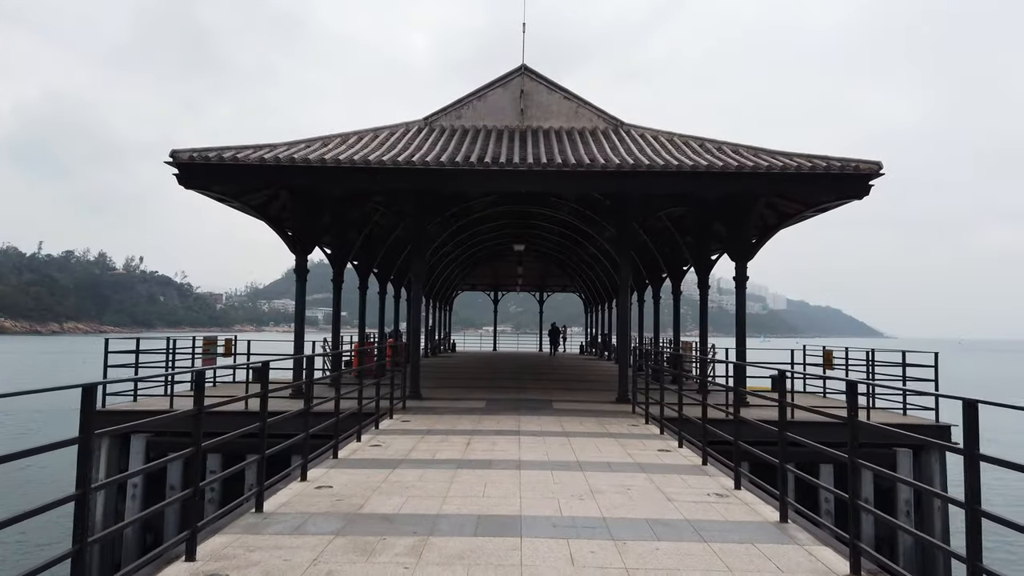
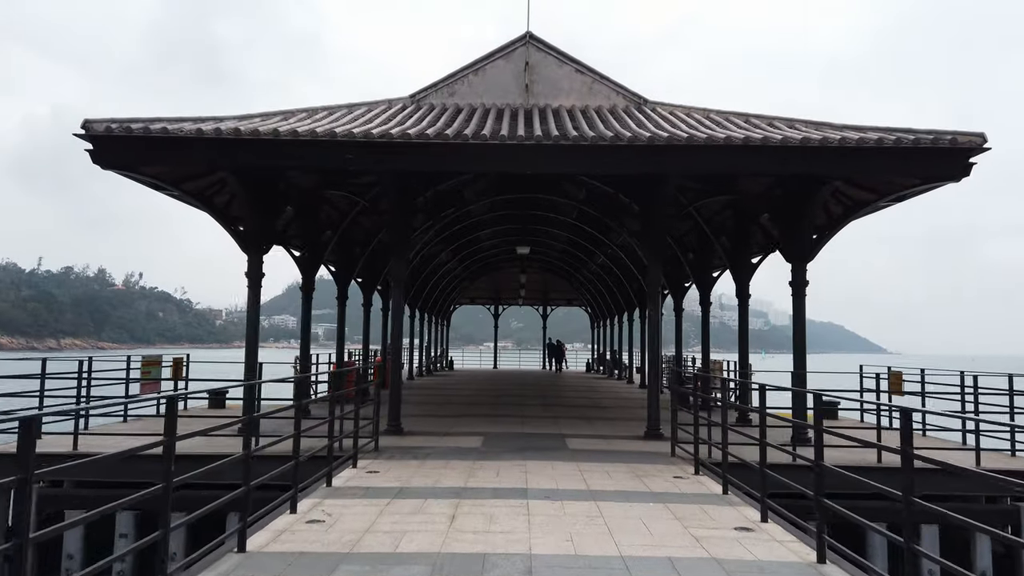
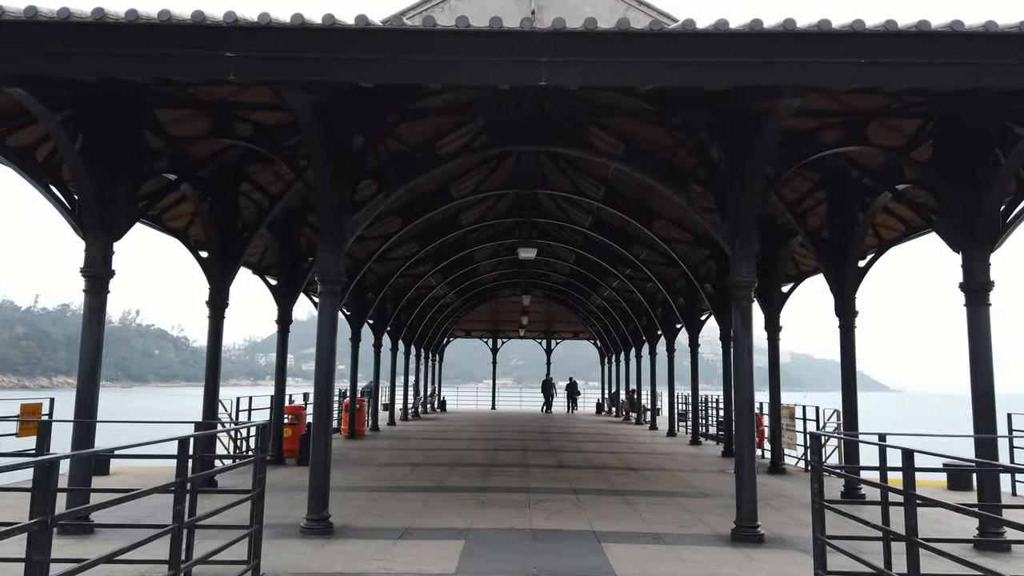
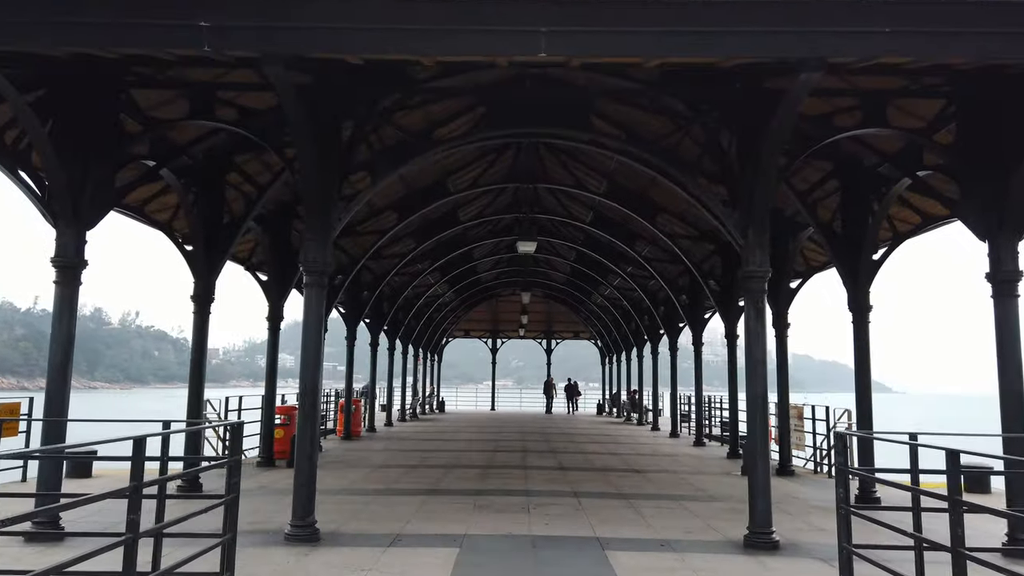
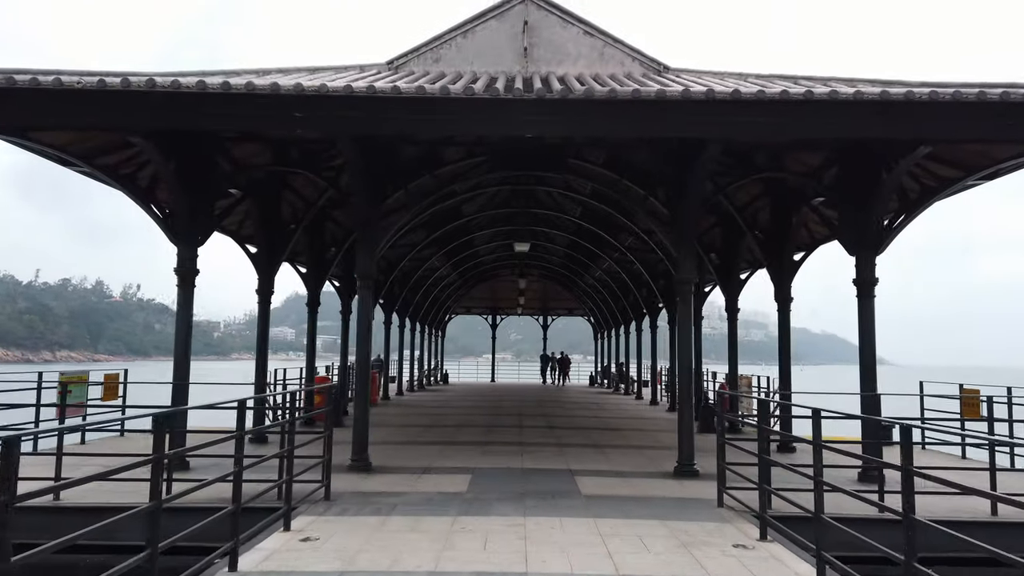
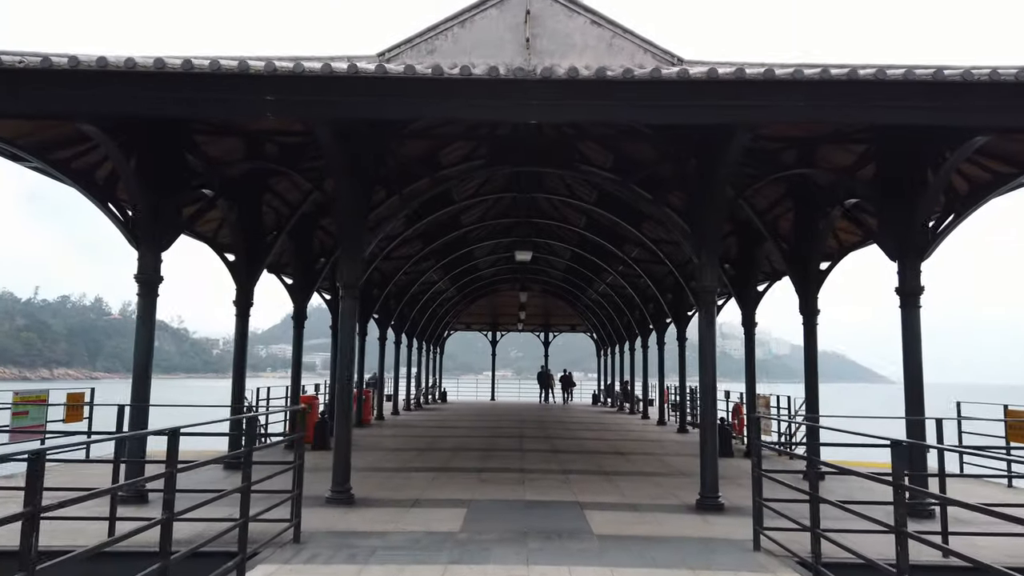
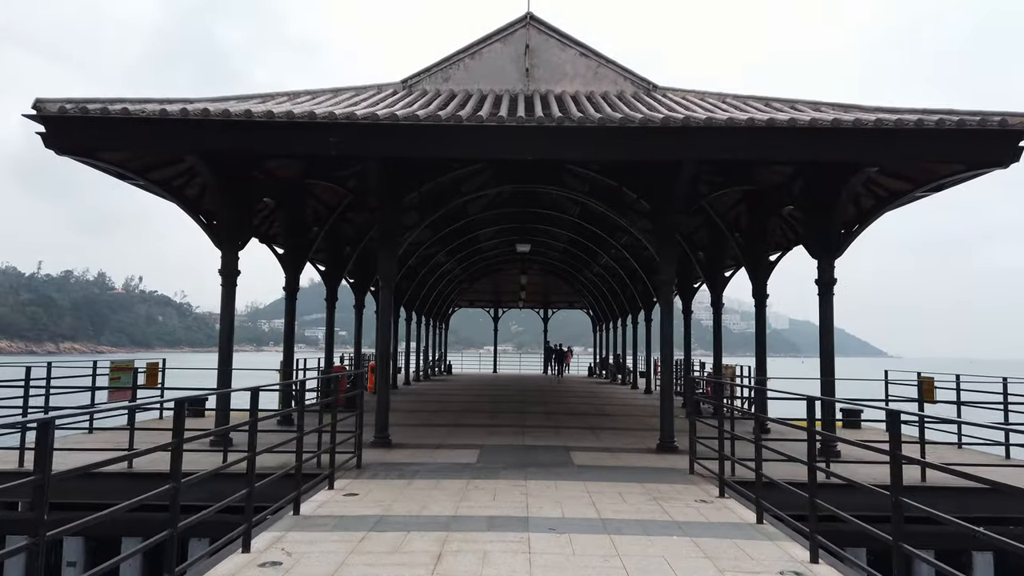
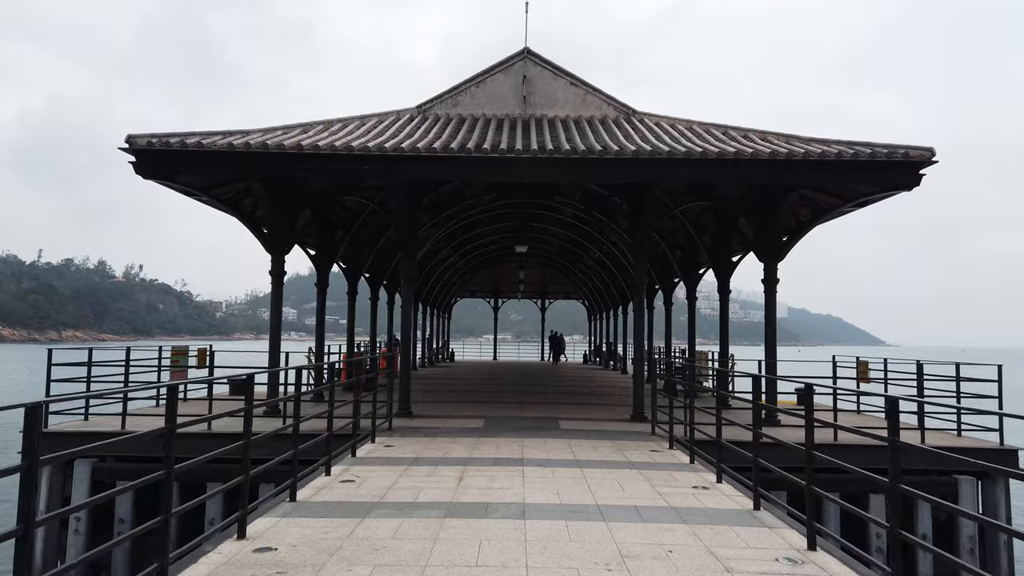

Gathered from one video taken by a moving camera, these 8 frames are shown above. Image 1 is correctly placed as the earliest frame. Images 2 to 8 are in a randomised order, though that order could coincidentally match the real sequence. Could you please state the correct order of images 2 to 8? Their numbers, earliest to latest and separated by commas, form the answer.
8, 2, 7, 5, 6, 3, 4
